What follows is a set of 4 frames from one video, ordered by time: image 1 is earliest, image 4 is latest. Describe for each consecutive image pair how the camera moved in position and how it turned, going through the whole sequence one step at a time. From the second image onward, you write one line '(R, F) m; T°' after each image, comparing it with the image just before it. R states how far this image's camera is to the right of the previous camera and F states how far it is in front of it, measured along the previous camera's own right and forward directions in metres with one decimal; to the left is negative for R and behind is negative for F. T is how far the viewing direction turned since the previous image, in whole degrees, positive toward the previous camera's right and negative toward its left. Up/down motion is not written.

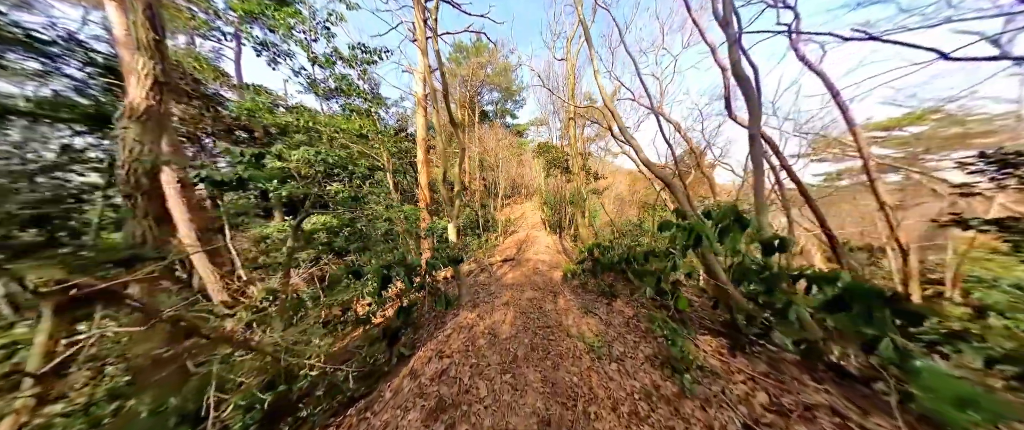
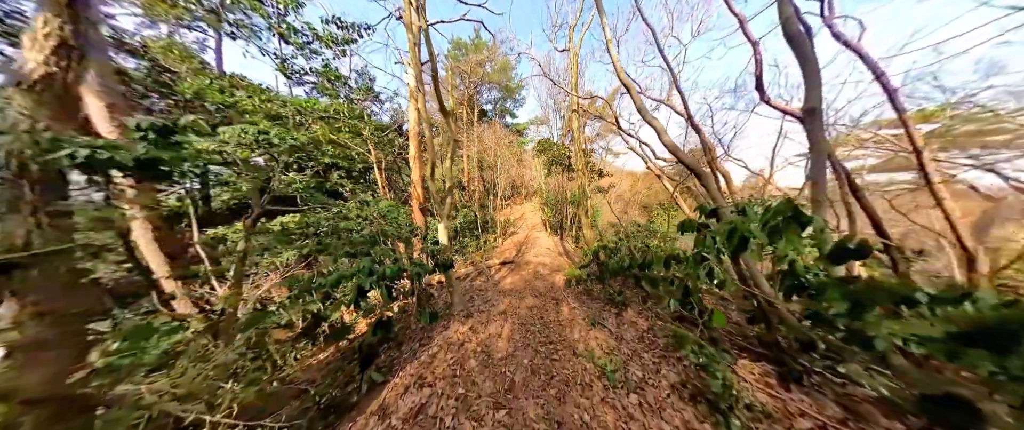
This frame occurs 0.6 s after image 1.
(0.0, +0.5) m; 0°
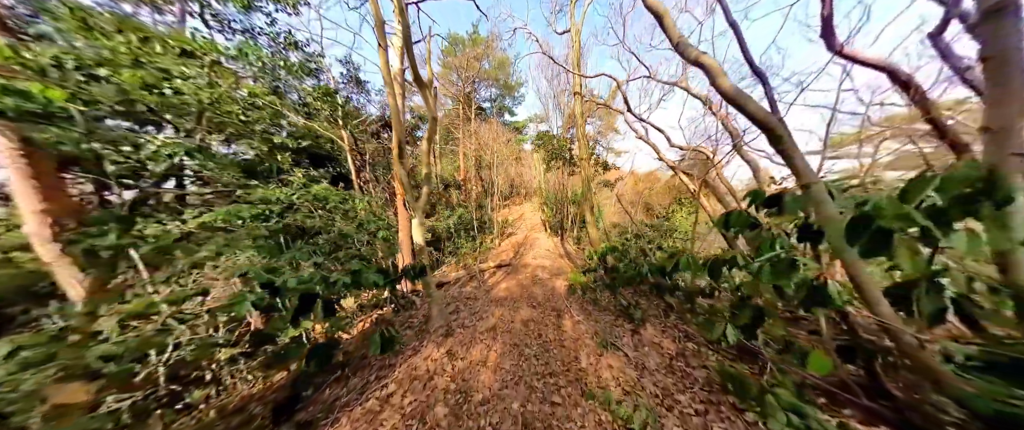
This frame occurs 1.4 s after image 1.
(+0.1, +0.8) m; 0°
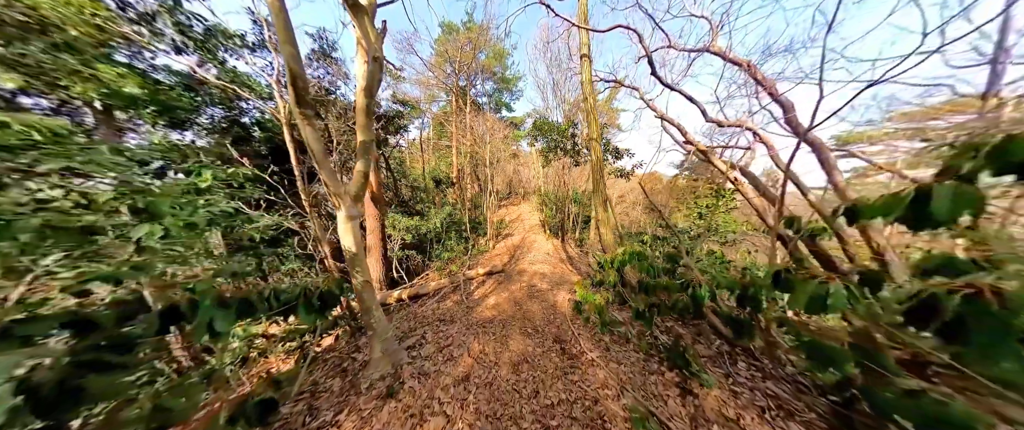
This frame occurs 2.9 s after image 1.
(+0.2, +1.2) m; 0°
